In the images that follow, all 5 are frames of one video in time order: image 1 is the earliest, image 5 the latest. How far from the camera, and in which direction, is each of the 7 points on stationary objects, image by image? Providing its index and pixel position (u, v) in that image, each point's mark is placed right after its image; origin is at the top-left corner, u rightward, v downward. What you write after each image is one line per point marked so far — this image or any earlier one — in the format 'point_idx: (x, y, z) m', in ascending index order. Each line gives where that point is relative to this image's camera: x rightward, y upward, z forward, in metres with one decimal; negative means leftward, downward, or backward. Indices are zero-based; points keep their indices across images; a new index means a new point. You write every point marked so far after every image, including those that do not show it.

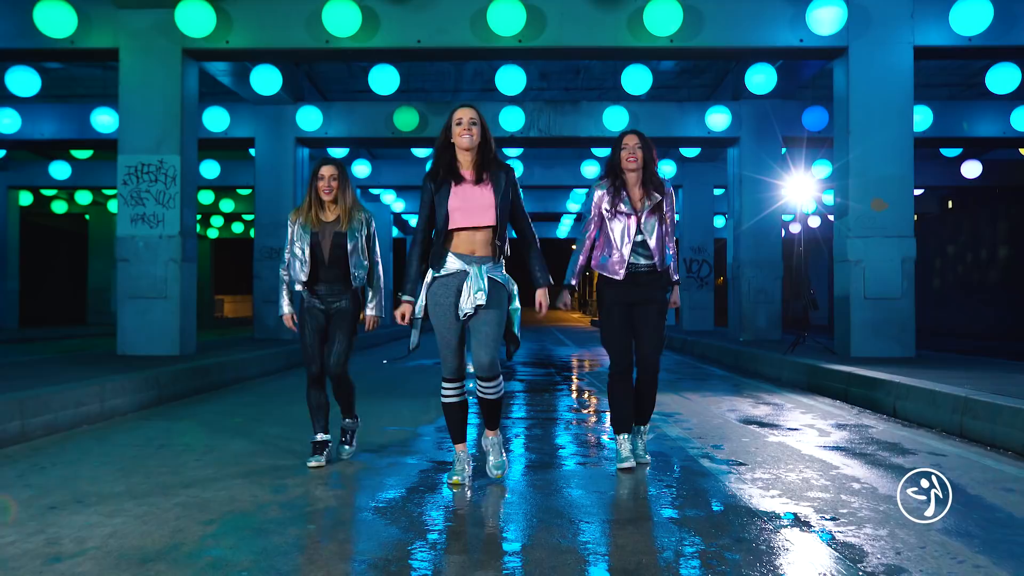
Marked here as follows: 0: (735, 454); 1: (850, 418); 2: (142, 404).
0: (+1.8, -1.3, +7.3) m
1: (+3.3, -1.3, +8.9) m
2: (-4.0, -1.2, +9.7) m
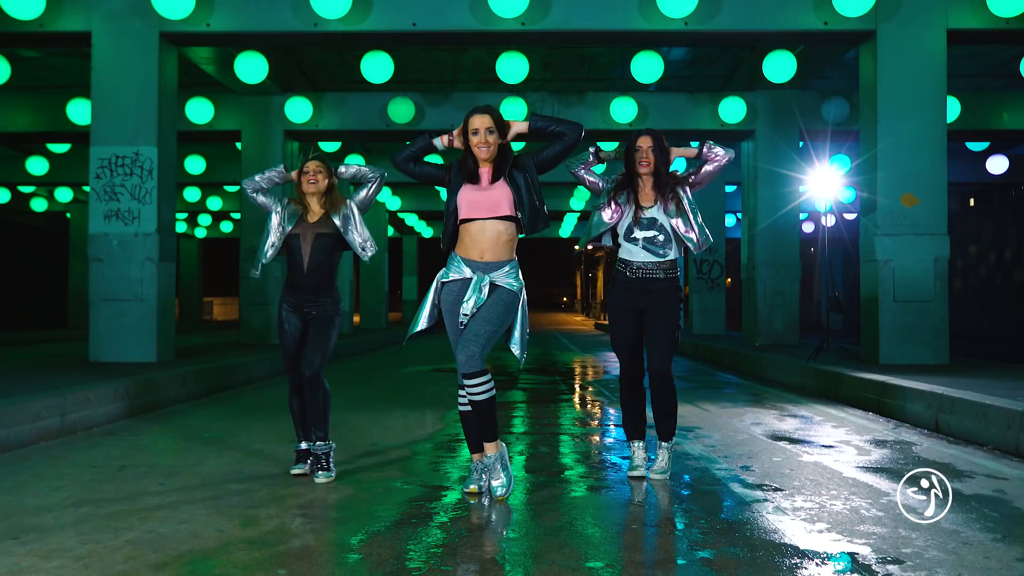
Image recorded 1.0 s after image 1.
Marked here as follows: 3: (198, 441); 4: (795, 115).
0: (+1.8, -1.4, +6.5) m
1: (+3.3, -1.3, +8.1) m
2: (-3.9, -1.3, +8.9) m
3: (-2.8, -1.3, +8.0) m
4: (+5.4, +3.3, +16.8) m
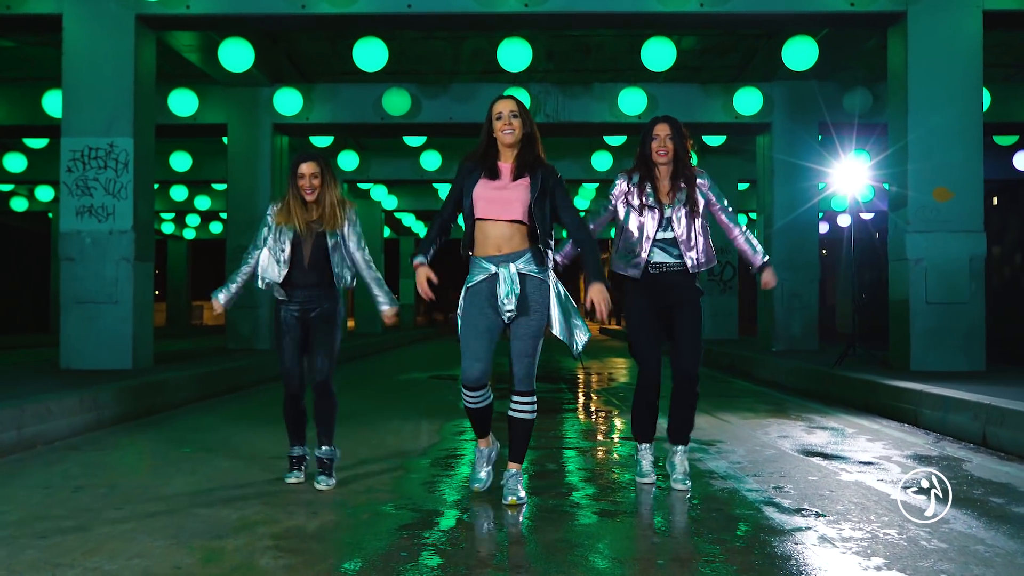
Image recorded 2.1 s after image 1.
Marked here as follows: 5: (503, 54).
0: (+1.9, -1.3, +5.7) m
1: (+3.4, -1.3, +7.3) m
2: (-3.9, -1.3, +8.1) m
3: (-2.7, -1.3, +7.2) m
4: (+5.4, +3.3, +16.1) m
5: (-0.1, +3.1, +12.0) m
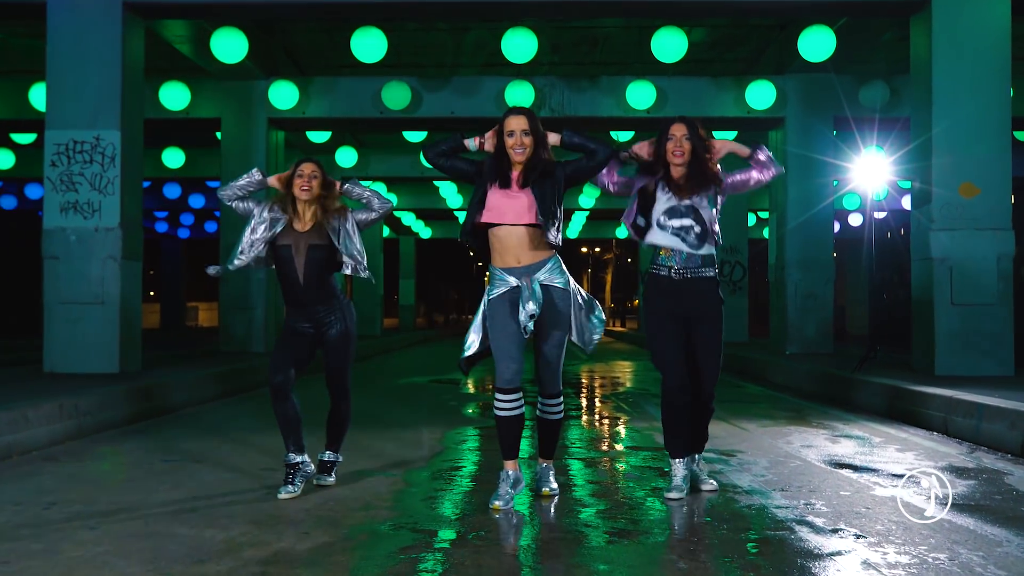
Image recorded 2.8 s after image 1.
0: (+1.9, -1.3, +5.3) m
1: (+3.4, -1.3, +6.8) m
2: (-3.8, -1.3, +7.7) m
3: (-2.7, -1.3, +6.8) m
4: (+5.5, +3.2, +15.7) m
5: (-0.1, +3.1, +11.6) m
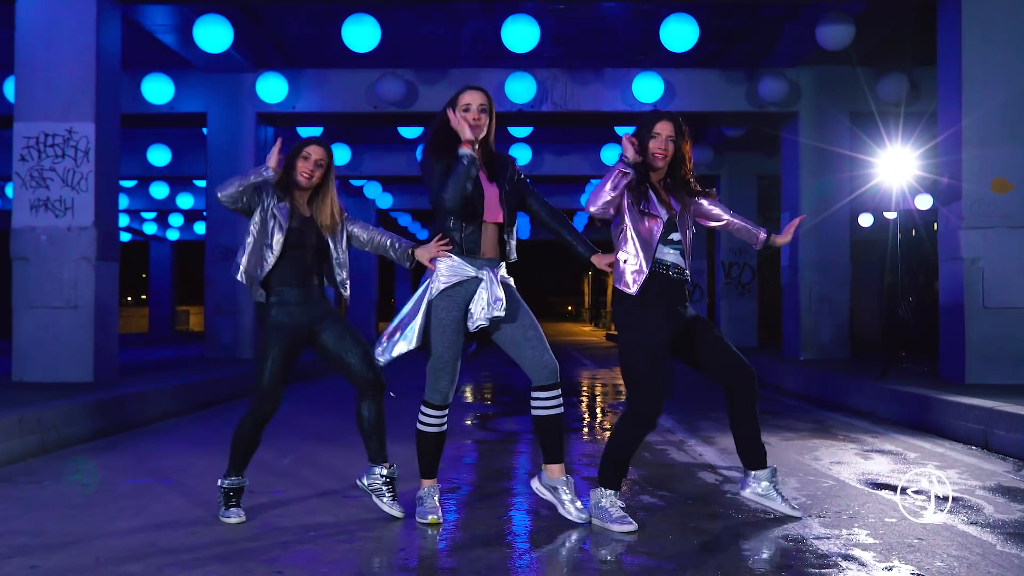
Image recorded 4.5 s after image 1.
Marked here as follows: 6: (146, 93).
0: (+1.9, -1.4, +4.6) m
1: (+3.5, -1.3, +6.2) m
2: (-3.8, -1.3, +7.0) m
3: (-2.7, -1.3, +6.1) m
4: (+5.5, +3.2, +15.1) m
5: (-0.1, +3.1, +11.0) m
6: (-5.2, +2.7, +12.8) m
